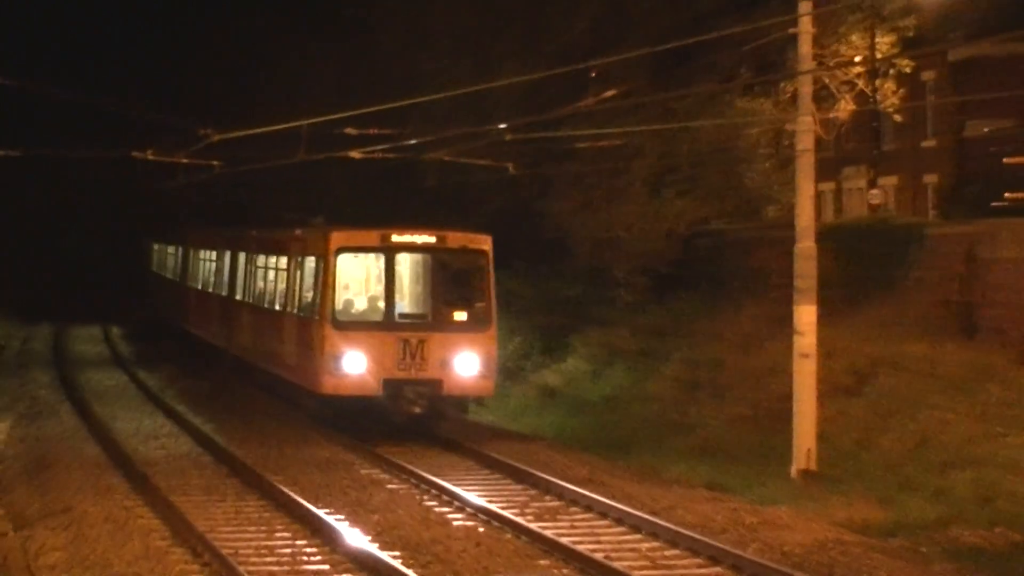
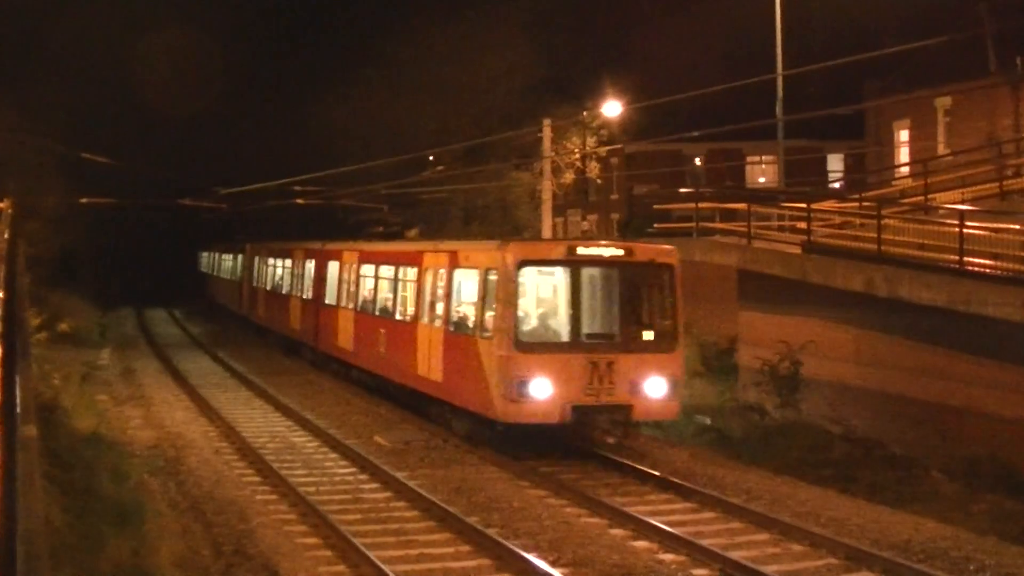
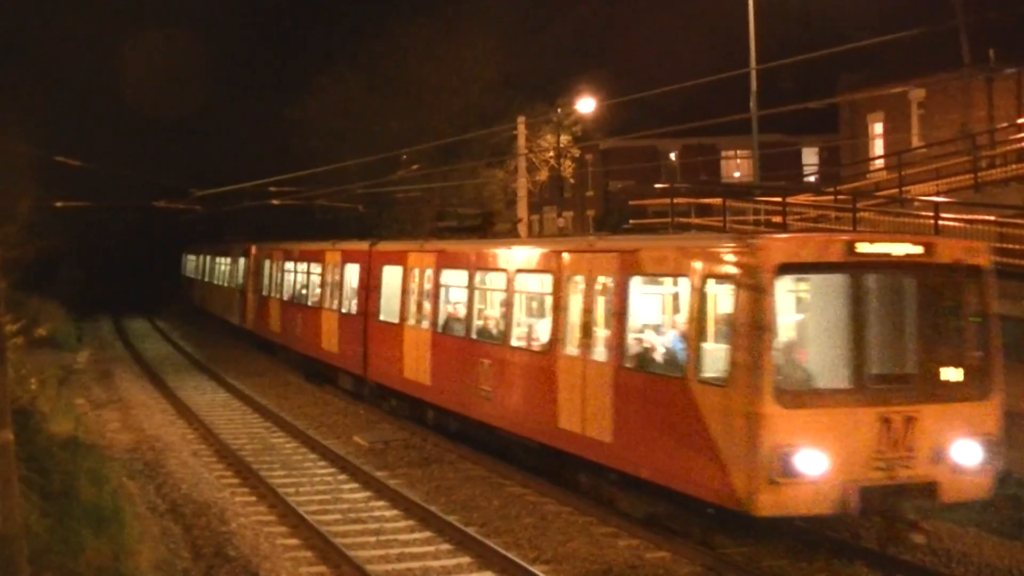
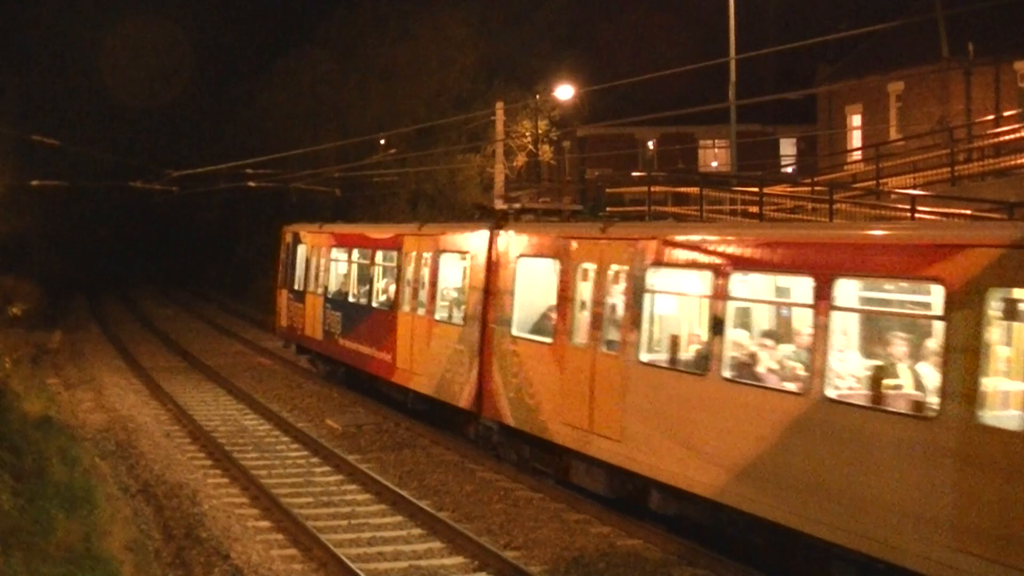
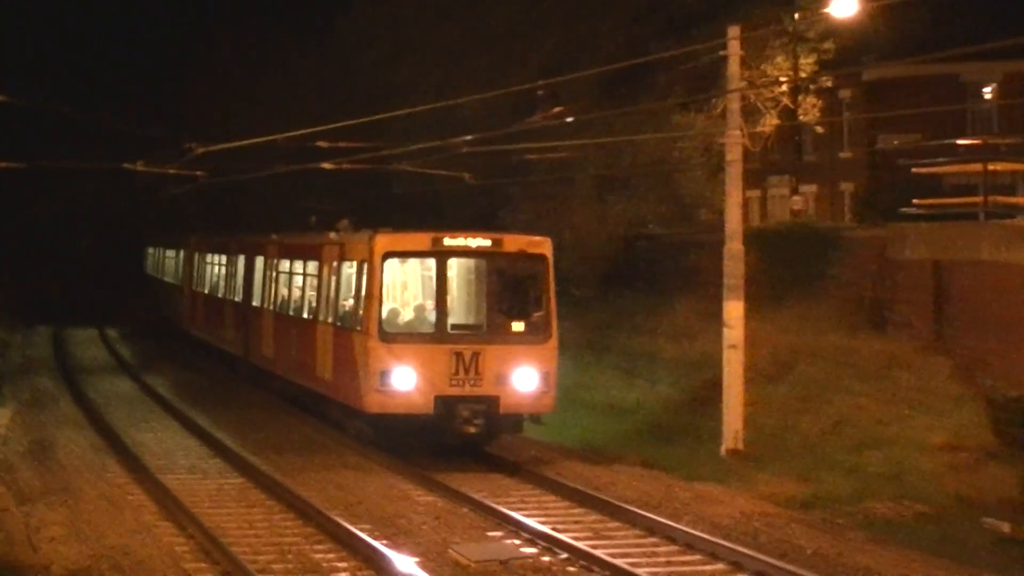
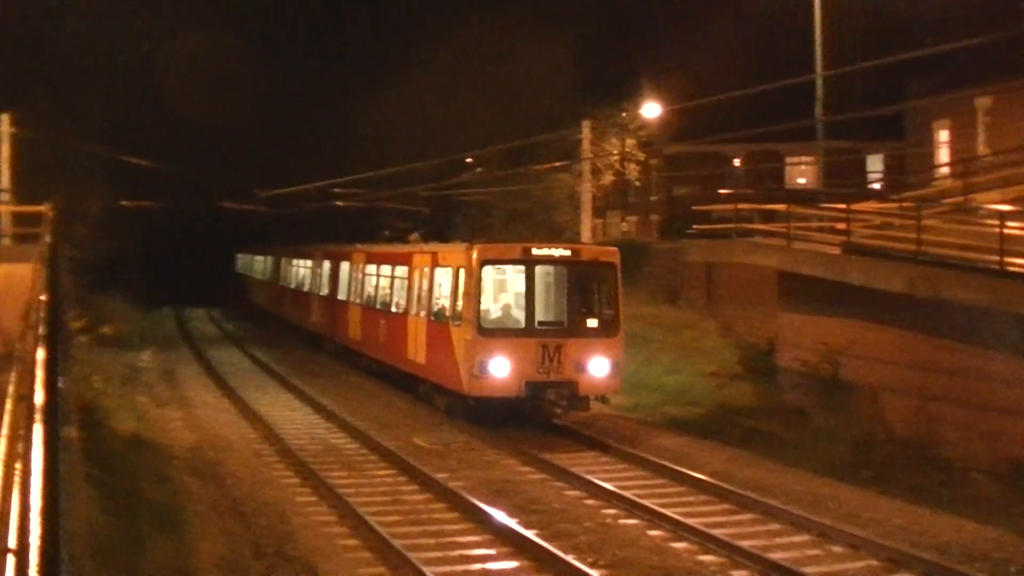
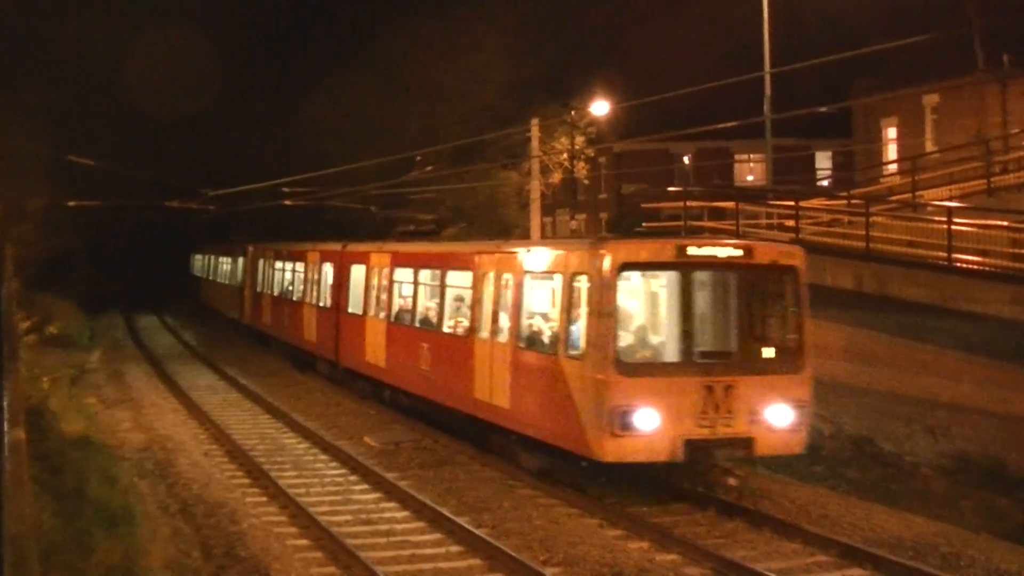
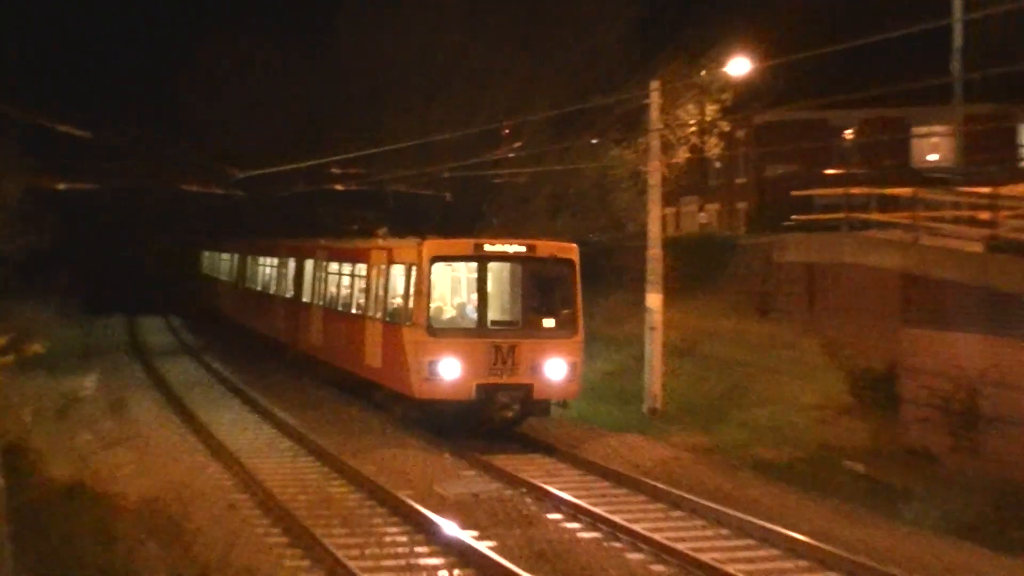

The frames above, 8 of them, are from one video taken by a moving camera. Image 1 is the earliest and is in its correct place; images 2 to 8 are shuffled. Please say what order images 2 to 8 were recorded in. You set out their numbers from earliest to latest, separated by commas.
5, 8, 6, 2, 7, 3, 4
